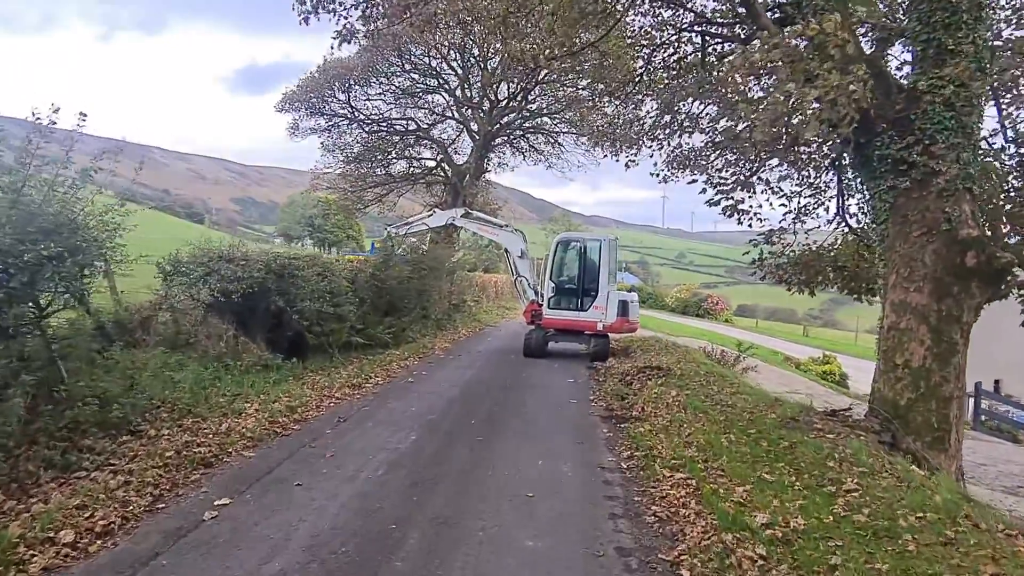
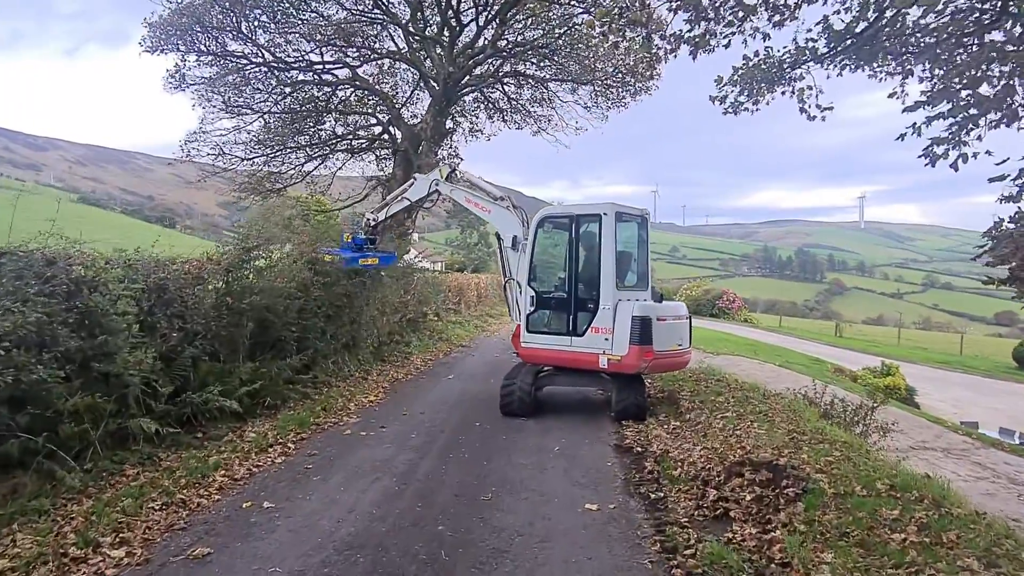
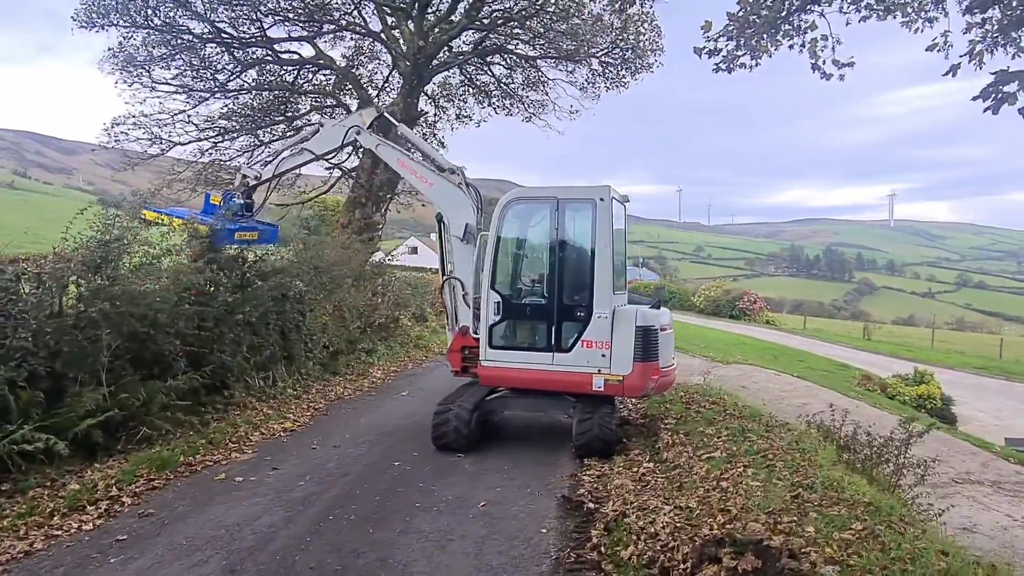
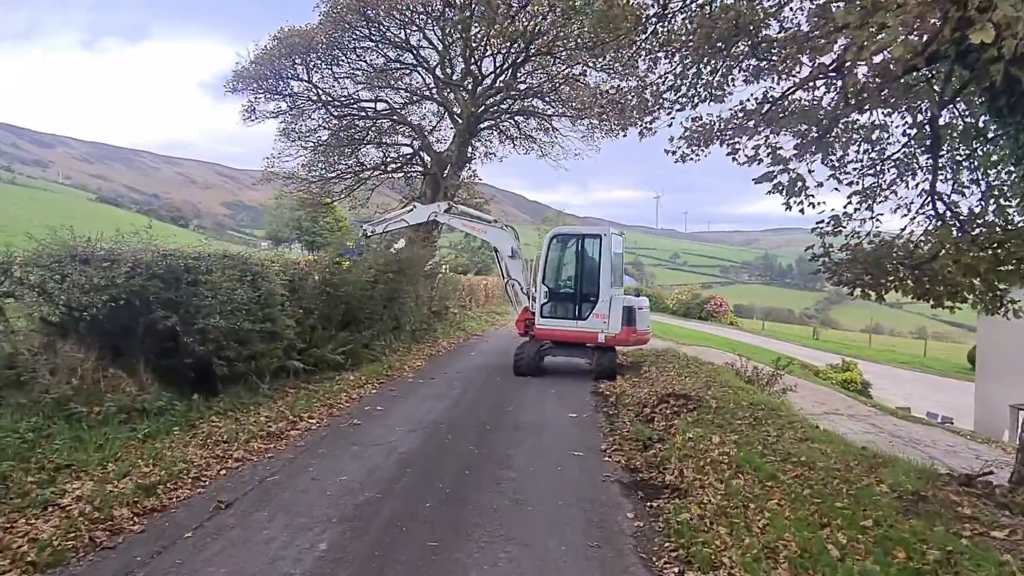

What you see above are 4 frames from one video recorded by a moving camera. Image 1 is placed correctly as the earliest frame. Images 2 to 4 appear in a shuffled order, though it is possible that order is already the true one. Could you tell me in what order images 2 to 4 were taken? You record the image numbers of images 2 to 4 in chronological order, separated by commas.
4, 2, 3
